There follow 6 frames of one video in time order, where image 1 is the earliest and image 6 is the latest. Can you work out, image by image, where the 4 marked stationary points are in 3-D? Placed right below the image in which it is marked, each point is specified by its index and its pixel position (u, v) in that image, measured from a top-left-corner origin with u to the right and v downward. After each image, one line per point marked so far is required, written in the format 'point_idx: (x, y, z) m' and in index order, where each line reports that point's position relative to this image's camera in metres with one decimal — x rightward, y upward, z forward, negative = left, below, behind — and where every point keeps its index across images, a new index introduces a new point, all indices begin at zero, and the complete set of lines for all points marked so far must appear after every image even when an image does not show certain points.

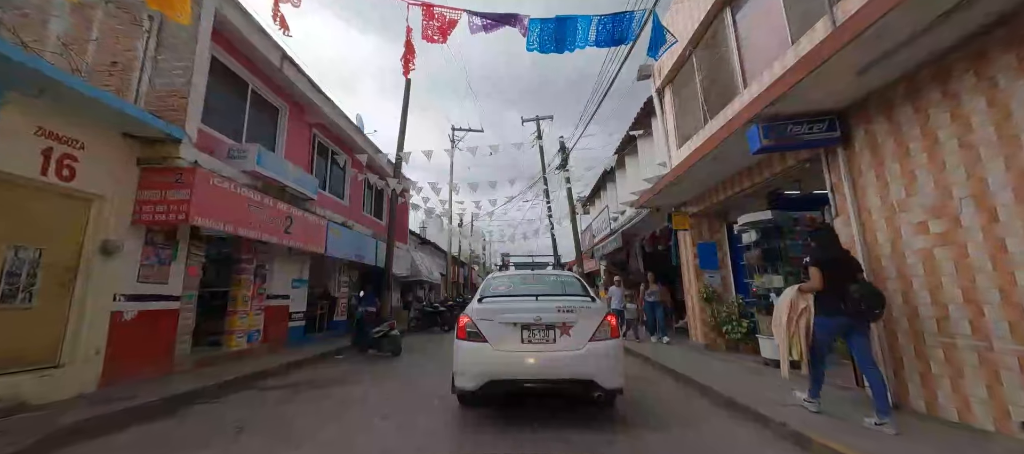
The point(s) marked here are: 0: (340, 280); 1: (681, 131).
0: (-5.0, -1.5, +10.9) m
1: (+3.4, +1.9, +7.5) m
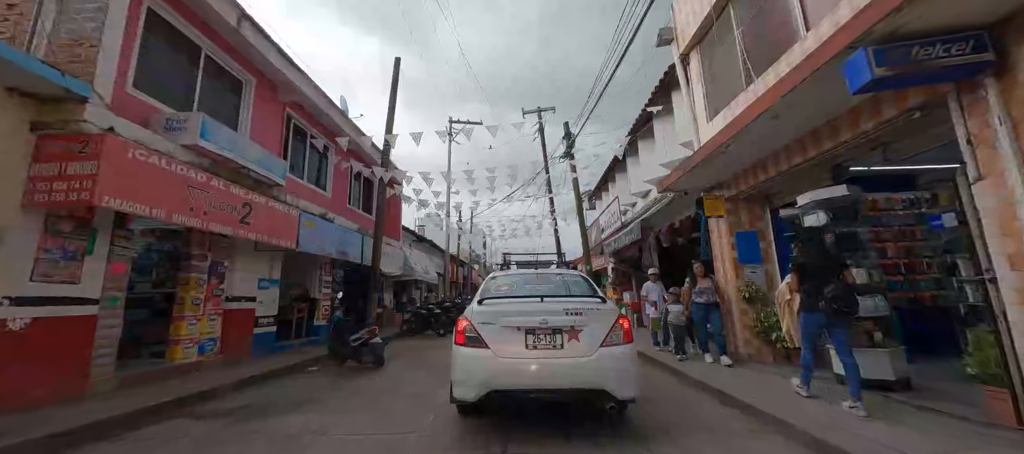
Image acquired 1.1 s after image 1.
0: (-5.0, -1.4, +9.7) m
1: (+3.4, +2.2, +6.3) m
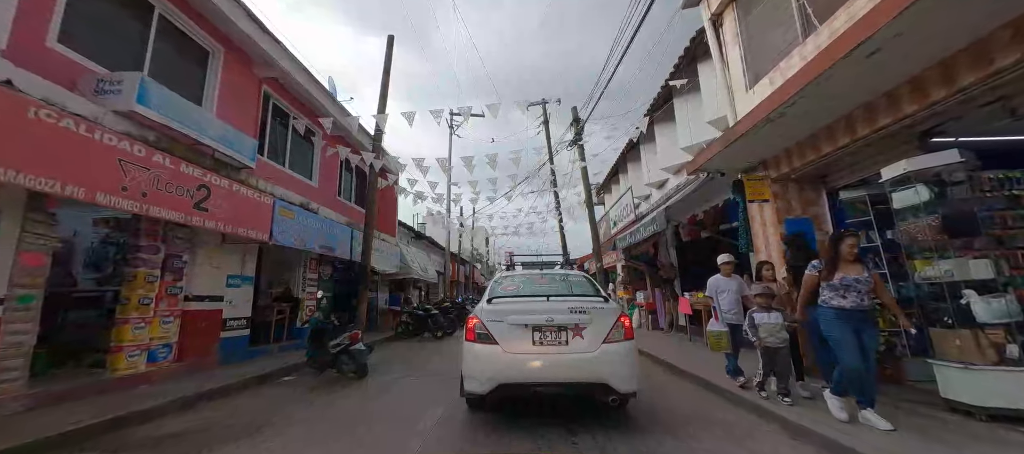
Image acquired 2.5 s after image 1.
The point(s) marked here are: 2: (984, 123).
0: (-4.9, -1.2, +8.8) m
1: (+3.5, +2.4, +5.4) m
2: (+4.3, +0.9, +3.4) m
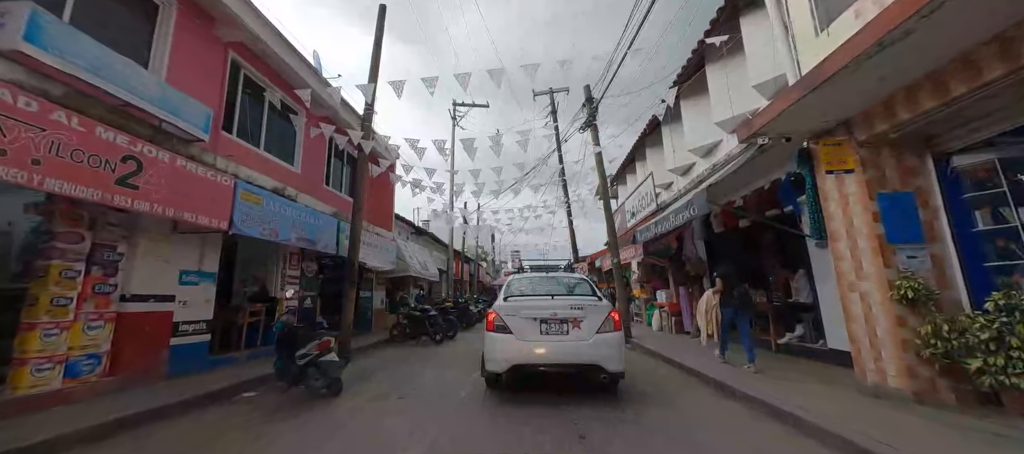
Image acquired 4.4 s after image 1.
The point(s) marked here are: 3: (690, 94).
0: (-4.8, -1.0, +7.8) m
1: (+3.6, +2.6, +4.2) m
2: (+4.4, +1.2, +2.2) m
3: (+3.7, +2.8, +7.7) m
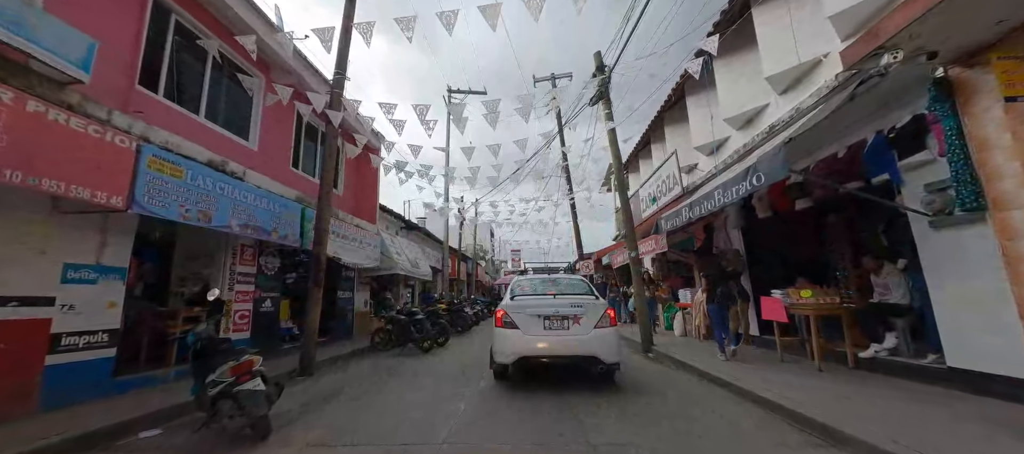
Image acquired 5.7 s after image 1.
0: (-4.8, -0.7, +6.4) m
1: (+3.6, +2.8, +2.8) m
2: (+4.3, +1.4, +0.8) m
3: (+3.7, +3.1, +6.3) m
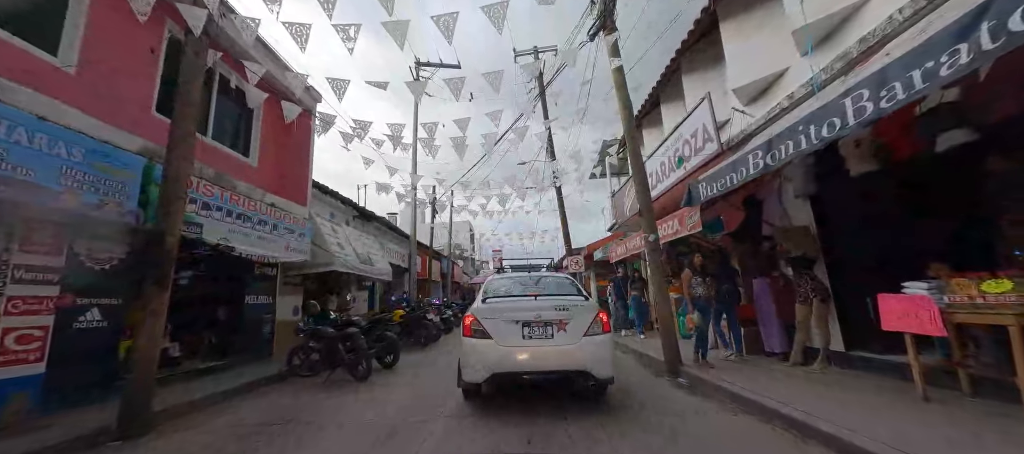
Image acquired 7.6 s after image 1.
0: (-5.2, -0.4, +3.9) m
1: (+3.3, +3.3, +0.7) m
2: (+4.2, +1.9, -1.3) m
3: (+3.3, +3.5, +4.2) m
